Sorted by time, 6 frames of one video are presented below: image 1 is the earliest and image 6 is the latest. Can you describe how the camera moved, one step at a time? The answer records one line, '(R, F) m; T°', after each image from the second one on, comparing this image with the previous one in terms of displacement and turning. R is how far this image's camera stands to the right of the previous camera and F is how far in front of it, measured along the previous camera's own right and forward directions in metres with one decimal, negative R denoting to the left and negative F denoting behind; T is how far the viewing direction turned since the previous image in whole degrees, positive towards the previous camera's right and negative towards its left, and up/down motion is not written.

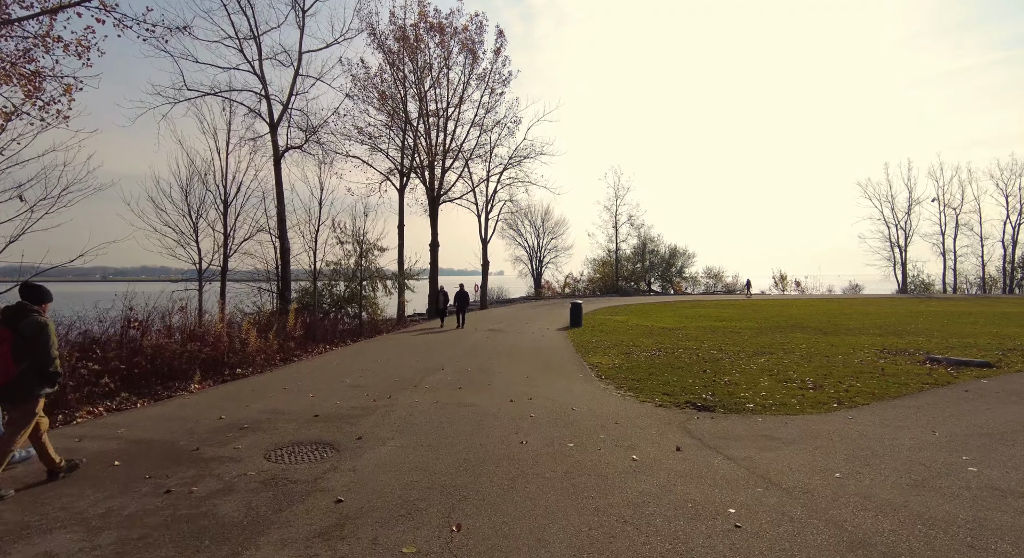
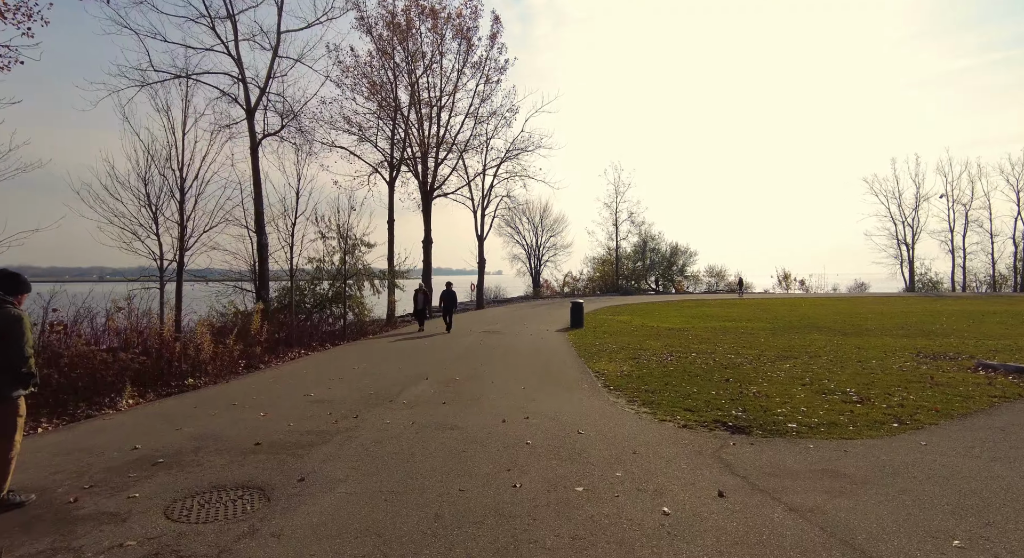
(+0.1, +1.4) m; 0°
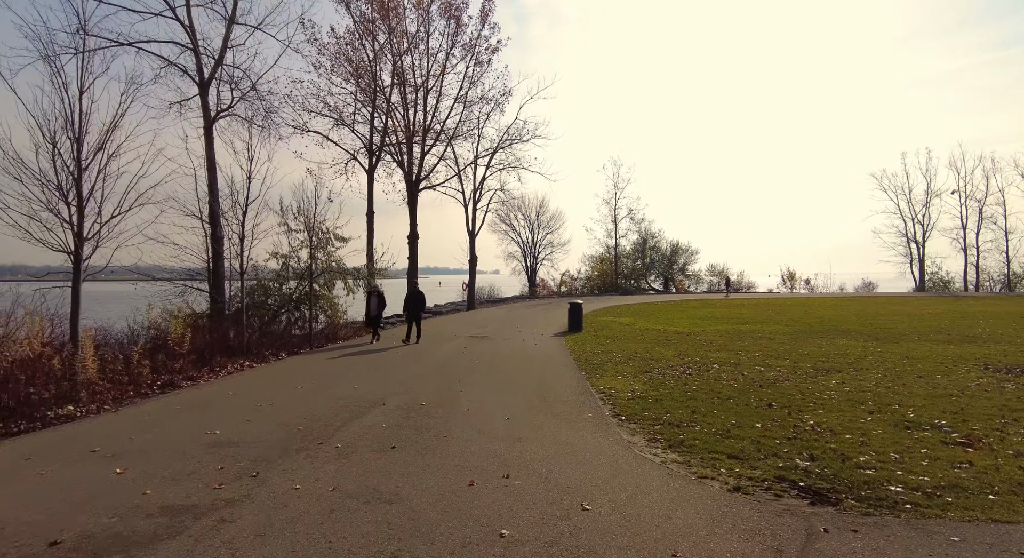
(+0.2, +2.1) m; 0°
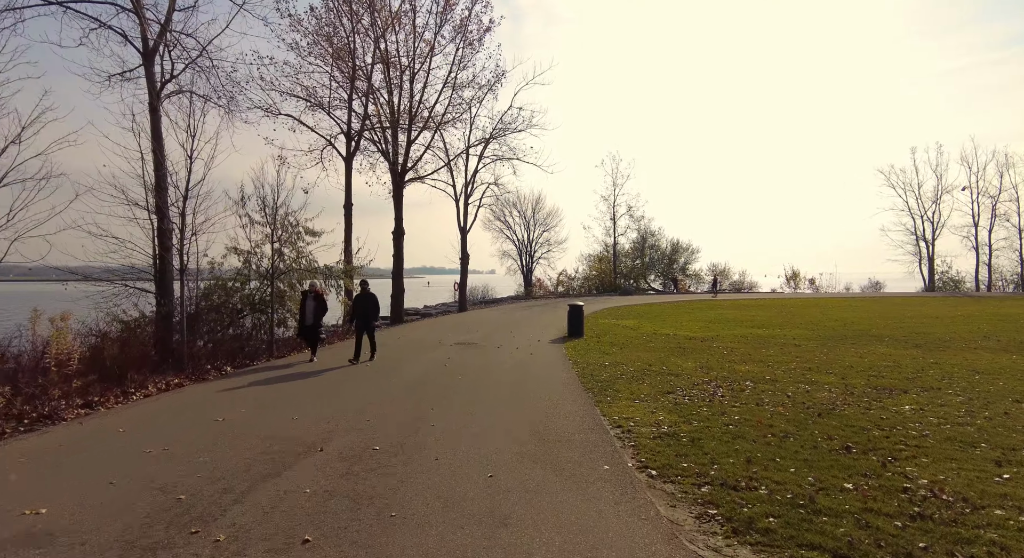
(+0.1, +2.0) m; 0°
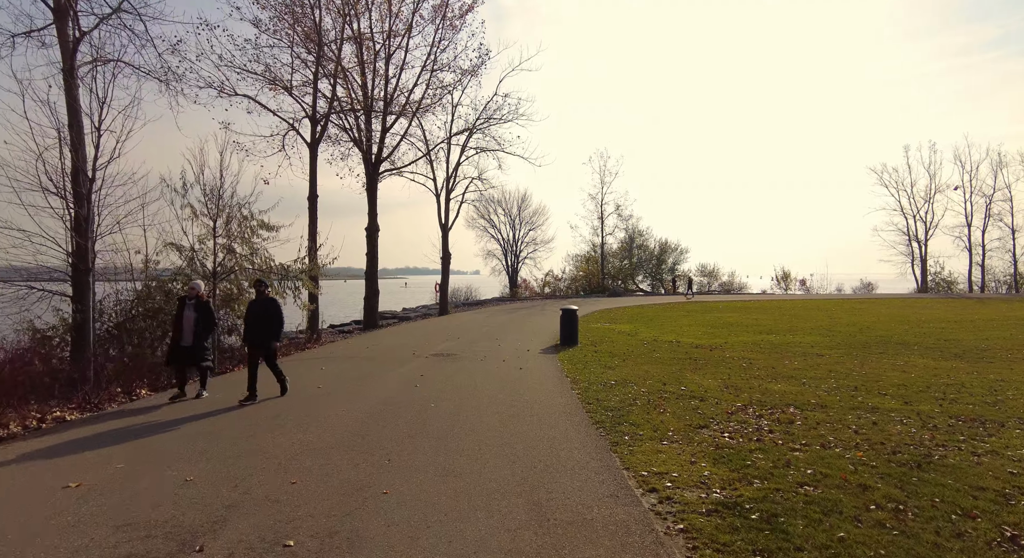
(0.0, +2.0) m; +2°
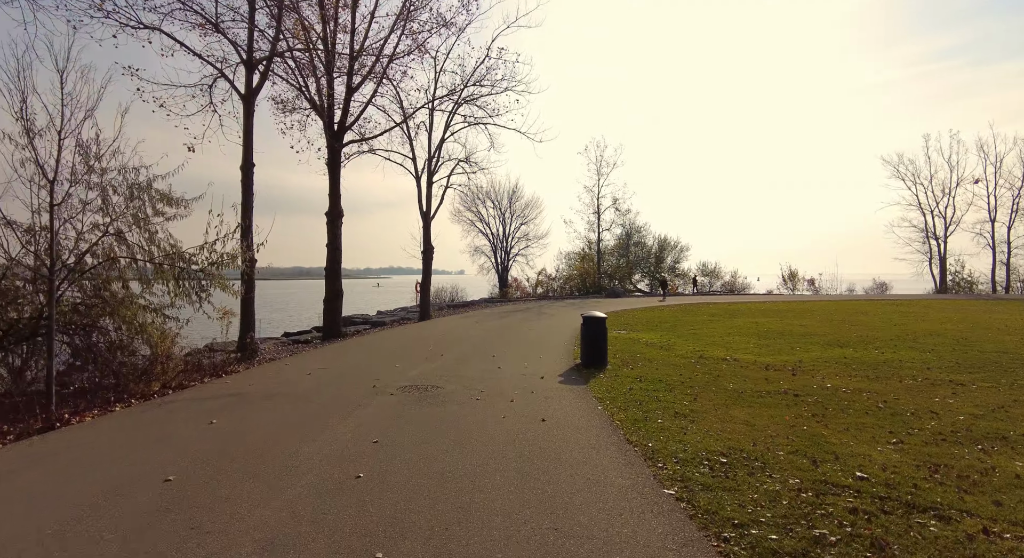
(-0.4, +4.3) m; +2°
